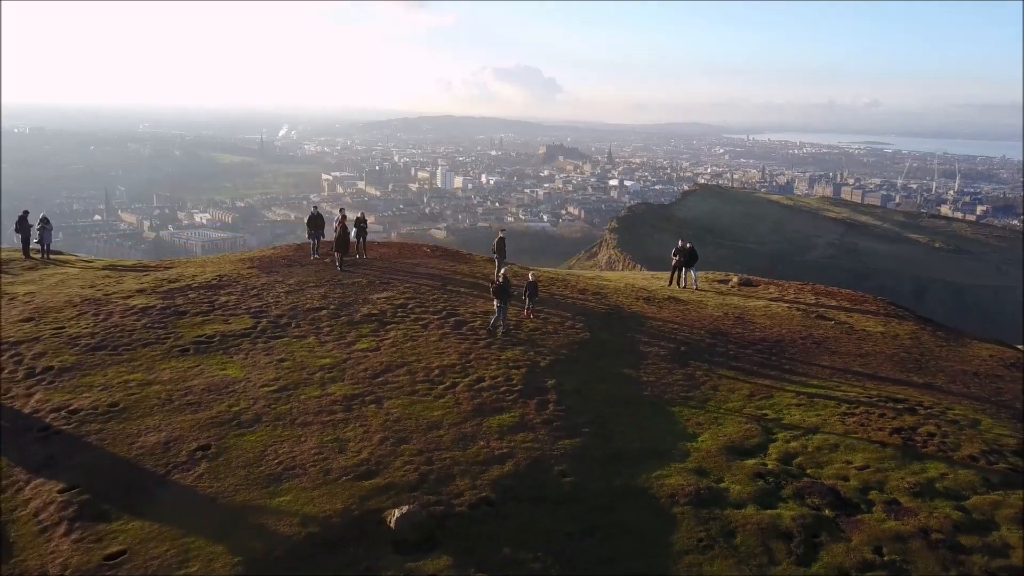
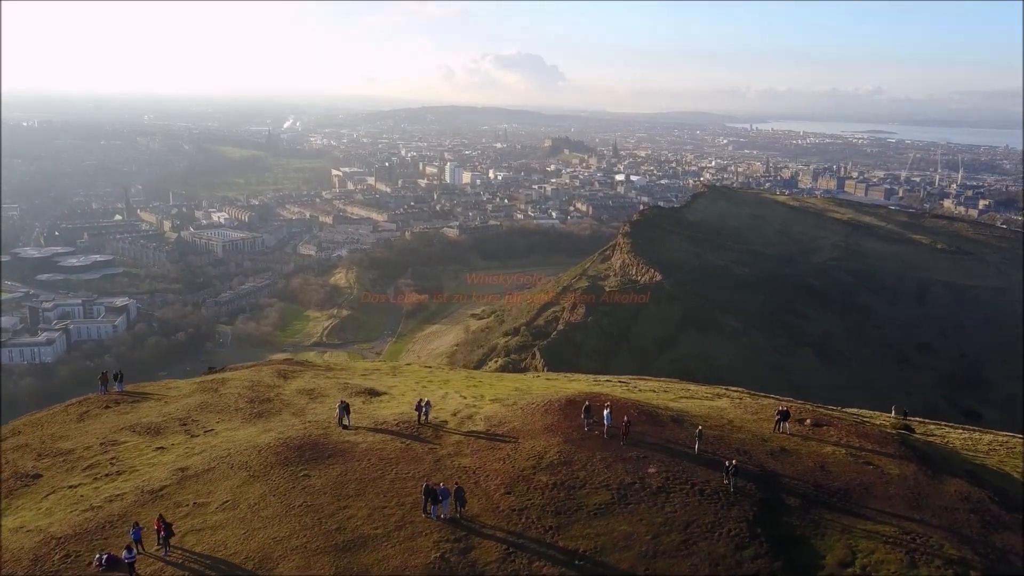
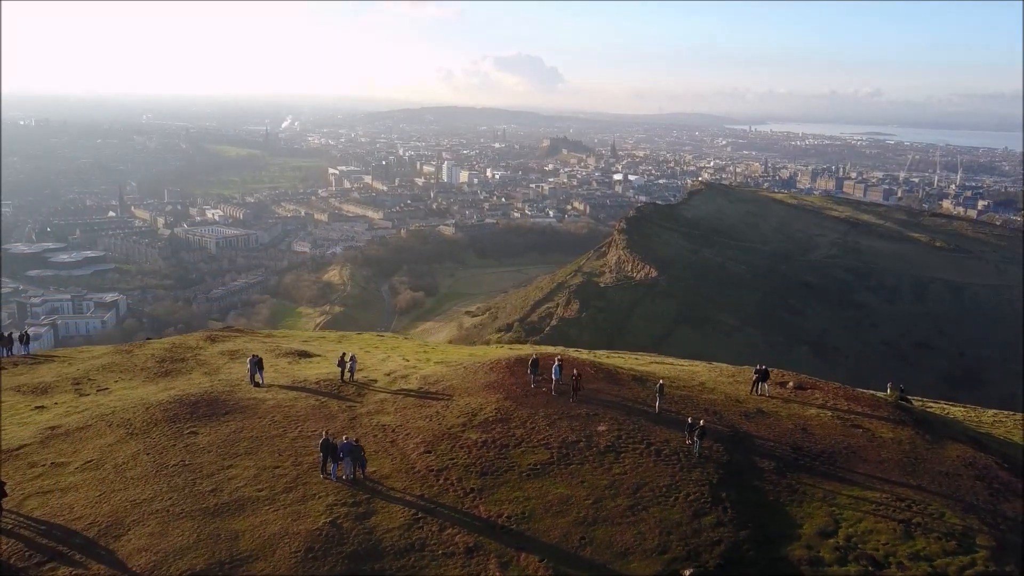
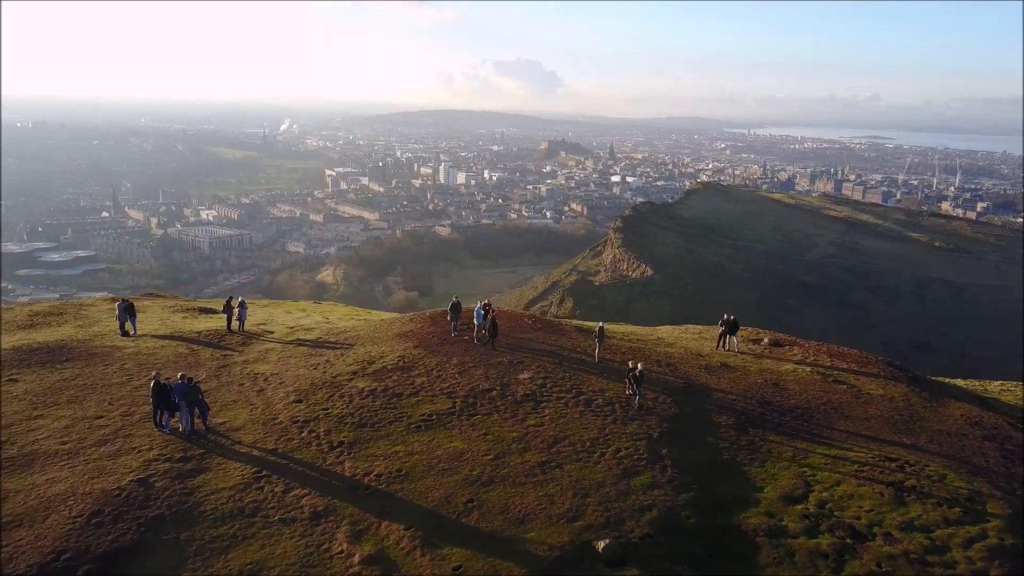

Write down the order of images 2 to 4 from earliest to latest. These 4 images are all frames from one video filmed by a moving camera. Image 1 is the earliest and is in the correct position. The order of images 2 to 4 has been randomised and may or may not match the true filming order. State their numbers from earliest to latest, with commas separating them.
4, 3, 2
